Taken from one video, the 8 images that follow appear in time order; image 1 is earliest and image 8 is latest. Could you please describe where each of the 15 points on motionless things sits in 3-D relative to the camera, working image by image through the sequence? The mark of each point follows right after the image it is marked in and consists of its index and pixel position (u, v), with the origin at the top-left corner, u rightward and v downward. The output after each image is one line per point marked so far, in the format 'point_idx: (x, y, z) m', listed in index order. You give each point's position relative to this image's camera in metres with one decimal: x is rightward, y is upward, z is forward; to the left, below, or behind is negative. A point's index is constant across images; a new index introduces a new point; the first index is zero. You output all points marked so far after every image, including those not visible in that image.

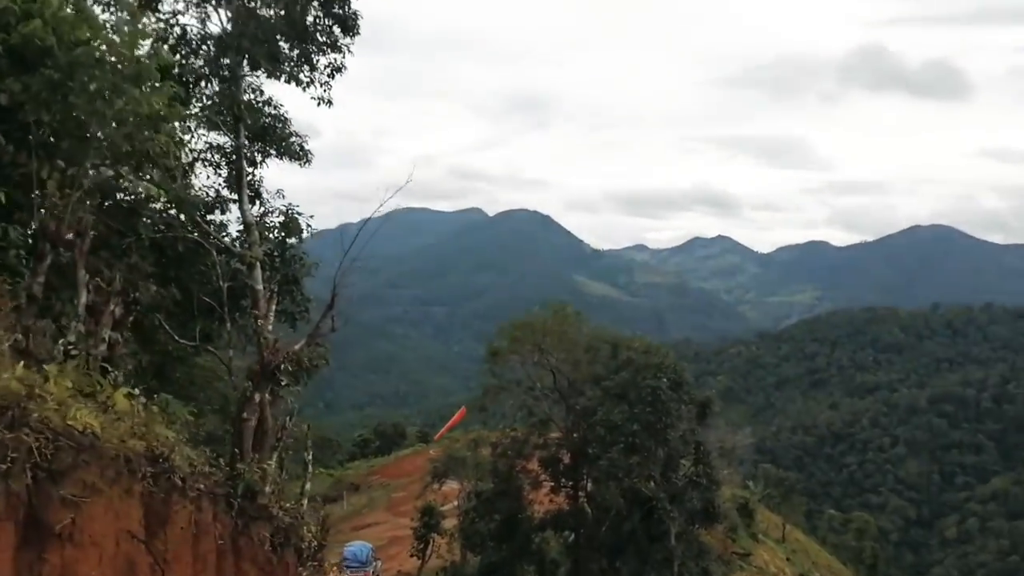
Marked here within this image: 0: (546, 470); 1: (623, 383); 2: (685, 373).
0: (+0.7, -3.7, +19.6) m
1: (+2.1, -1.7, +17.7) m
2: (+3.2, -1.6, +17.7) m
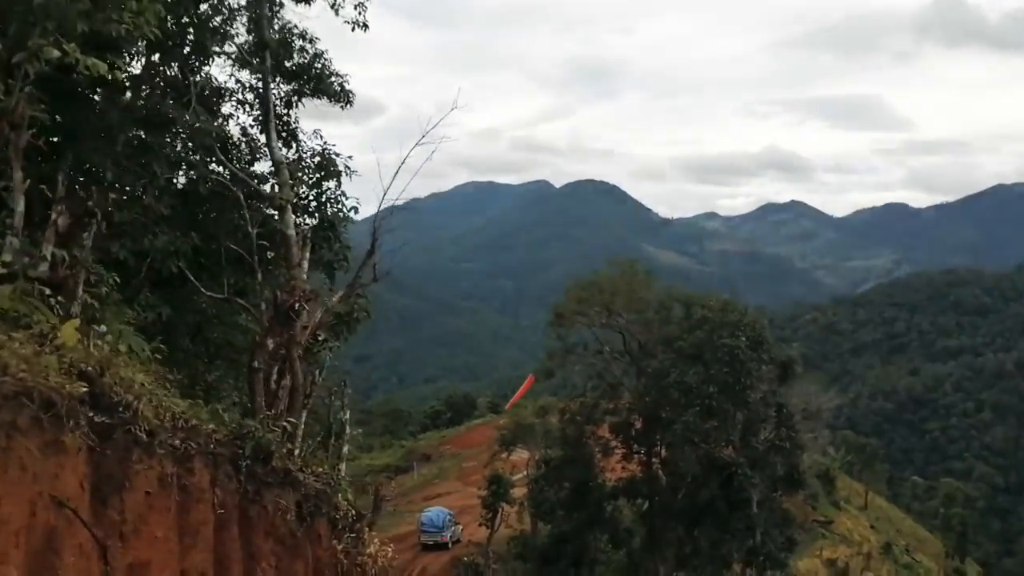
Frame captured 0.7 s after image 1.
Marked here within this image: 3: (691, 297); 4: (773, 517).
0: (+2.0, -2.9, +18.7) m
1: (+3.2, -0.9, +16.7) m
2: (+4.4, -0.7, +16.5) m
3: (+3.3, -0.2, +18.0) m
4: (+4.6, -4.1, +17.1) m
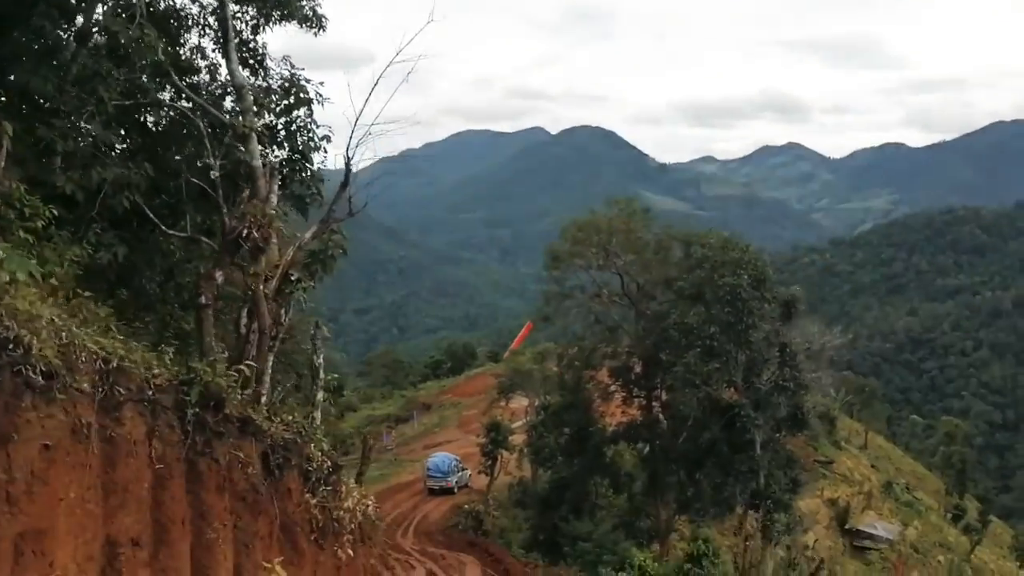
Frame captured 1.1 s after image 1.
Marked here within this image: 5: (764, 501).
0: (+2.0, -1.7, +18.3) m
1: (+3.1, +0.1, +16.2) m
2: (+4.3, +0.3, +16.0) m
3: (+3.2, +1.0, +17.4) m
4: (+4.6, -3.0, +16.7) m
5: (+4.3, -3.7, +16.5) m
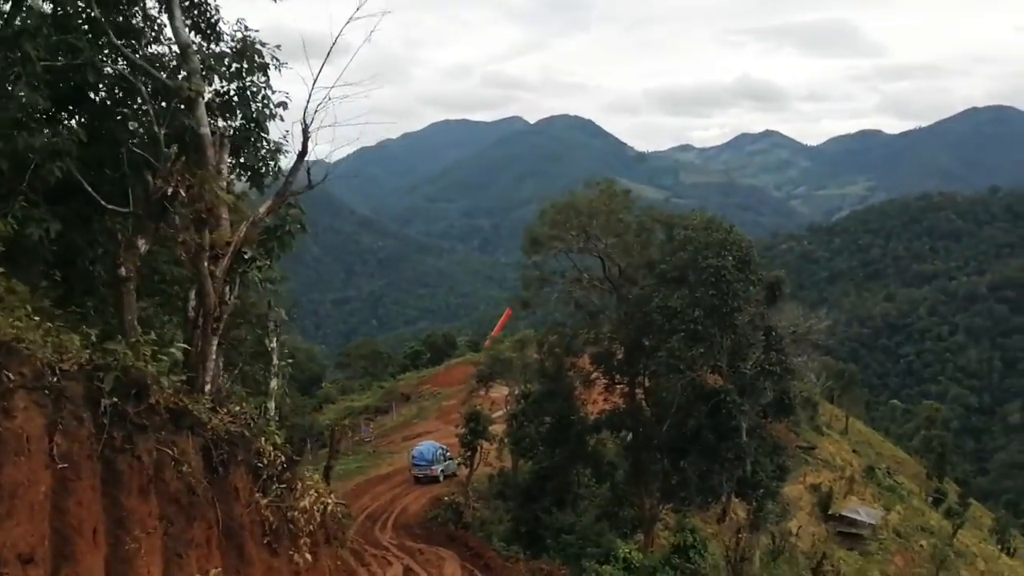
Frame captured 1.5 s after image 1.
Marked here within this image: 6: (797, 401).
0: (+1.6, -1.5, +17.8) m
1: (+2.8, +0.4, +15.7) m
2: (+3.9, +0.6, +15.6) m
3: (+2.8, +1.3, +17.0) m
4: (+4.3, -2.7, +16.3) m
5: (+4.0, -3.4, +16.1) m
6: (+4.8, -1.9, +16.3) m
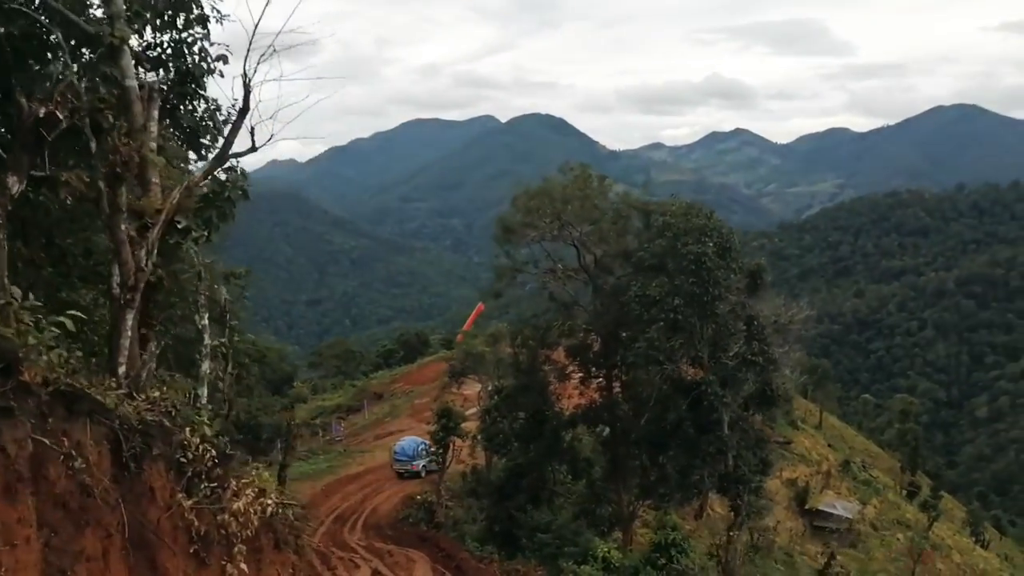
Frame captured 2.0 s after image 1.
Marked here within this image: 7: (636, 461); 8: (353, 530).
0: (+1.1, -1.3, +17.2) m
1: (+2.3, +0.6, +15.1) m
2: (+3.5, +0.8, +15.0) m
3: (+2.3, +1.4, +16.4) m
4: (+3.8, -2.5, +15.7) m
5: (+3.6, -3.2, +15.5) m
6: (+4.4, -1.7, +15.7) m
7: (+2.2, -3.0, +16.7) m
8: (-3.3, -5.0, +19.8) m
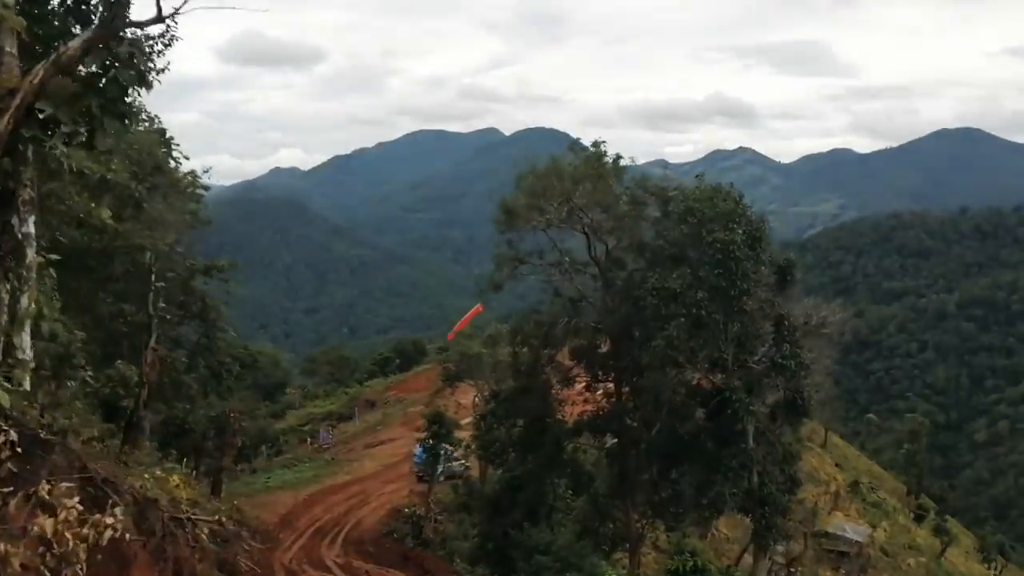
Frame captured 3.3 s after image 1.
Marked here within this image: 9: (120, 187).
0: (+1.1, -1.2, +15.5) m
1: (+2.4, +0.7, +13.4) m
2: (+3.5, +0.9, +13.3) m
3: (+2.4, +1.5, +14.7) m
4: (+3.8, -2.4, +14.1) m
5: (+3.5, -3.1, +13.8) m
6: (+4.4, -1.7, +14.0) m
7: (+2.1, -2.9, +15.0) m
8: (-3.4, -4.8, +18.0) m
9: (-5.5, +1.4, +13.5) m
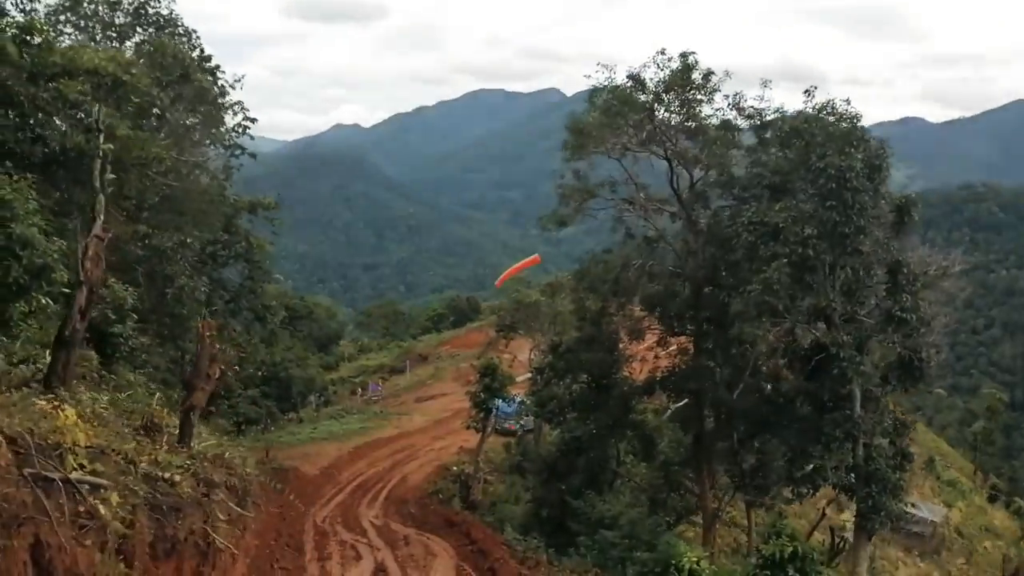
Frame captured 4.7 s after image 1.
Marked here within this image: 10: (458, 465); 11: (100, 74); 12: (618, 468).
0: (+2.0, -0.3, +13.6) m
1: (+3.2, +1.4, +11.4) m
2: (+4.4, +1.6, +11.2) m
3: (+3.3, +2.3, +12.6) m
4: (+4.6, -1.7, +12.0) m
5: (+4.3, -2.4, +11.8) m
6: (+5.2, -1.0, +12.0) m
7: (+2.9, -2.1, +13.1) m
8: (-2.4, -3.7, +16.5) m
9: (-4.6, +2.4, +11.9) m
10: (-1.1, -3.5, +18.9) m
11: (-4.7, +2.4, +11.0) m
12: (+1.6, -2.7, +14.4) m
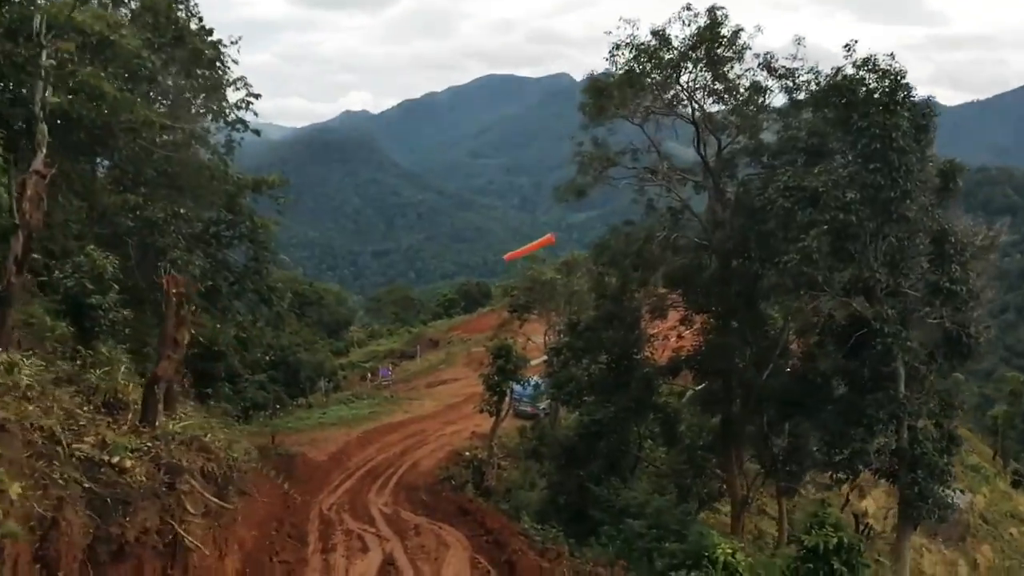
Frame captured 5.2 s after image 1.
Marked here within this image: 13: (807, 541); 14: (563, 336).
0: (+2.2, 0.0, +12.8) m
1: (+3.4, +1.8, +10.5) m
2: (+4.5, +1.9, +10.4) m
3: (+3.5, +2.7, +11.8) m
4: (+4.8, -1.4, +11.2) m
5: (+4.5, -2.1, +11.0) m
6: (+5.4, -0.6, +11.1) m
7: (+3.2, -1.7, +12.3) m
8: (-2.2, -3.3, +15.8) m
9: (-4.4, +2.7, +11.1) m
10: (-0.8, -3.1, +18.2) m
11: (-4.5, +2.7, +10.2) m
12: (+1.8, -2.3, +13.7) m
13: (+2.7, -2.4, +8.9) m
14: (+0.8, -0.7, +15.4) m
